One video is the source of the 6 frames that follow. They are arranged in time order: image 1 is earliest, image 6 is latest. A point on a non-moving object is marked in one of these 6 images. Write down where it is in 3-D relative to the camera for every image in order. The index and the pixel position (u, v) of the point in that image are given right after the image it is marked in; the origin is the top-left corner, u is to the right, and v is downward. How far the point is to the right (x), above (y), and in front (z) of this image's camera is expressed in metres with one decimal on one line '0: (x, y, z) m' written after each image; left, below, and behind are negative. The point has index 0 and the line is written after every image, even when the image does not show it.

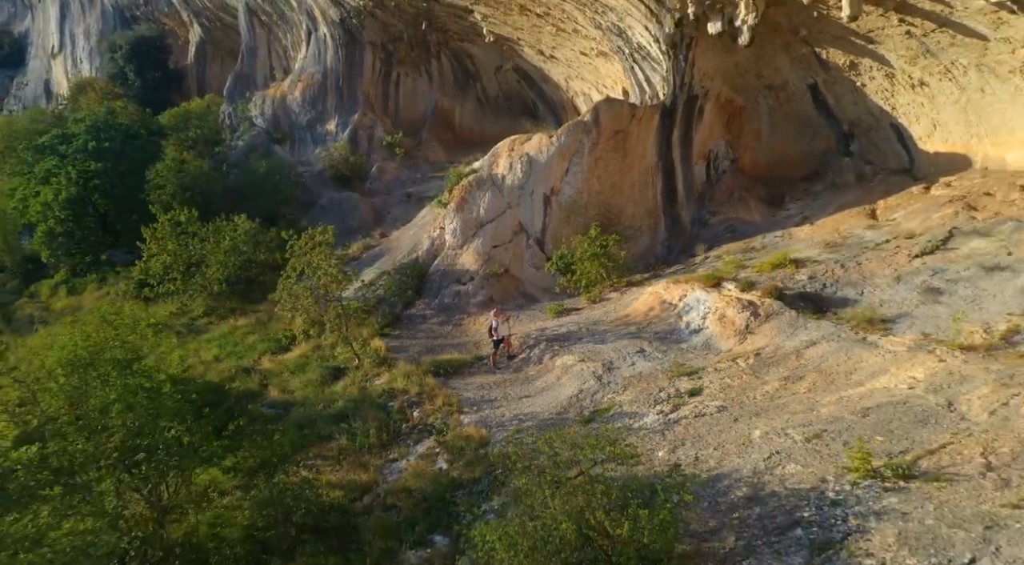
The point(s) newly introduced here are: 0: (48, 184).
0: (-8.5, +1.8, +16.0) m
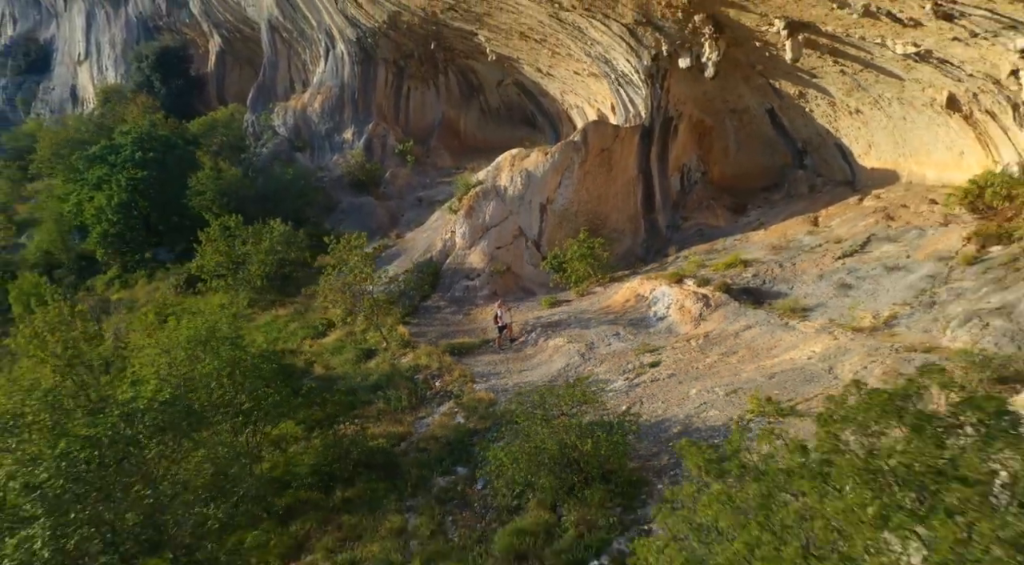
0: (-8.5, +1.9, +18.0) m
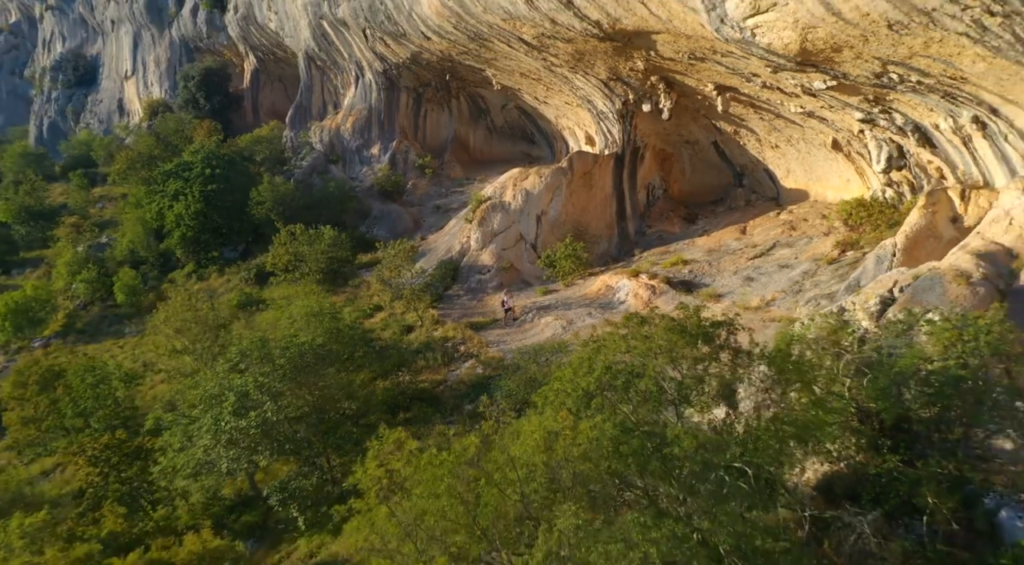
0: (-8.4, +2.1, +22.0) m
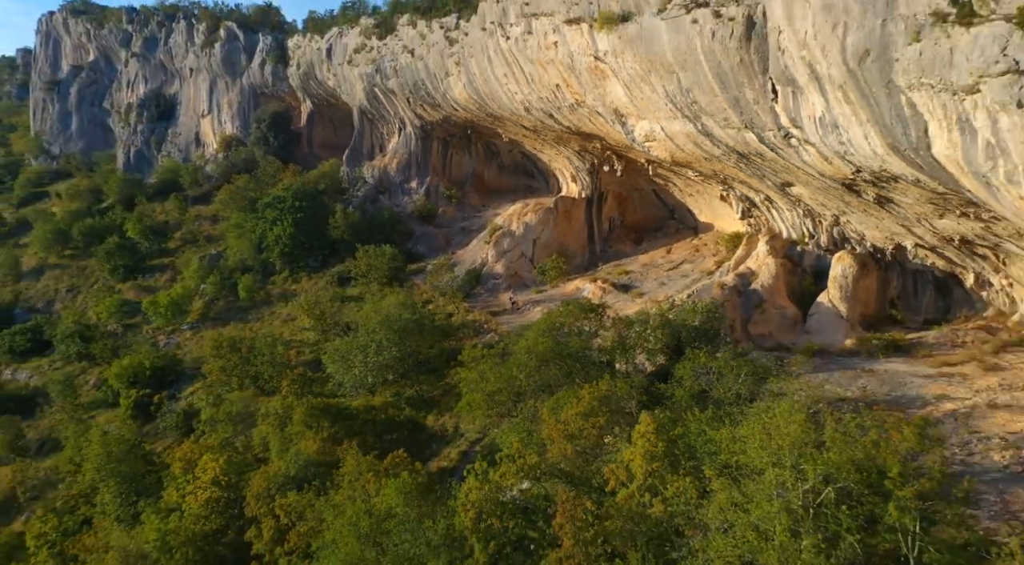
0: (-8.3, +2.0, +30.4) m
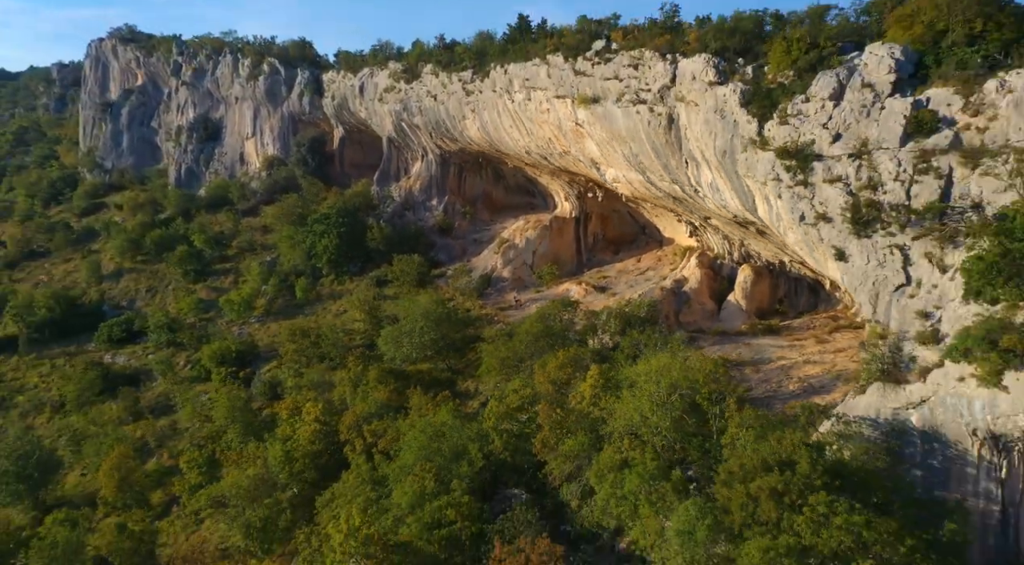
0: (-8.1, +2.0, +37.2) m
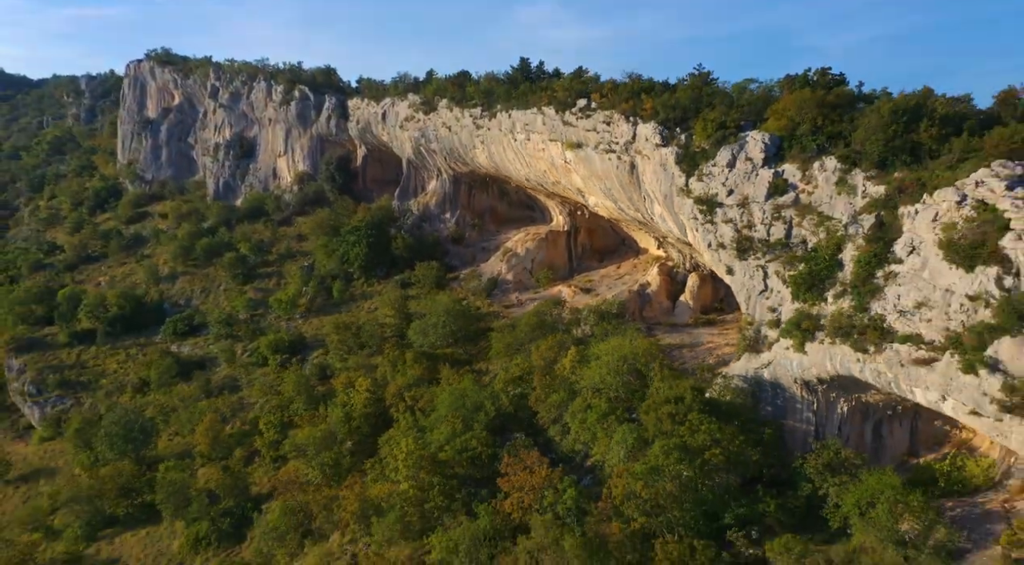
0: (-8.0, +1.9, +43.9) m
